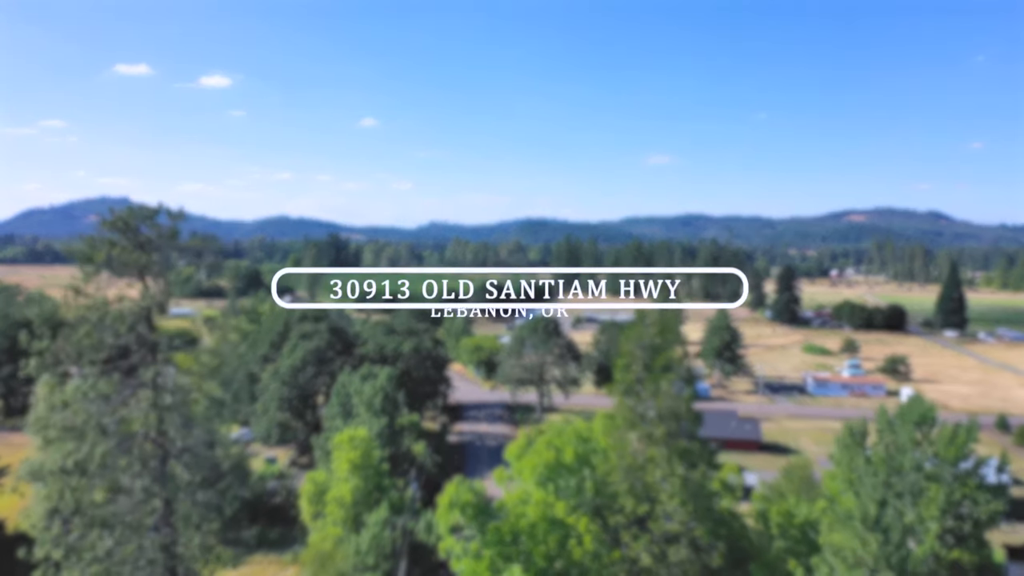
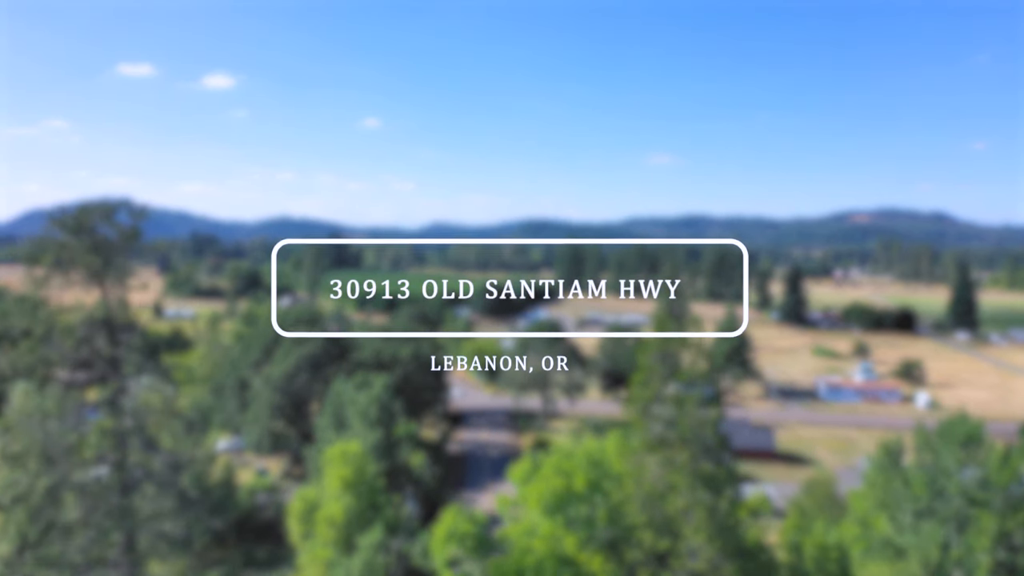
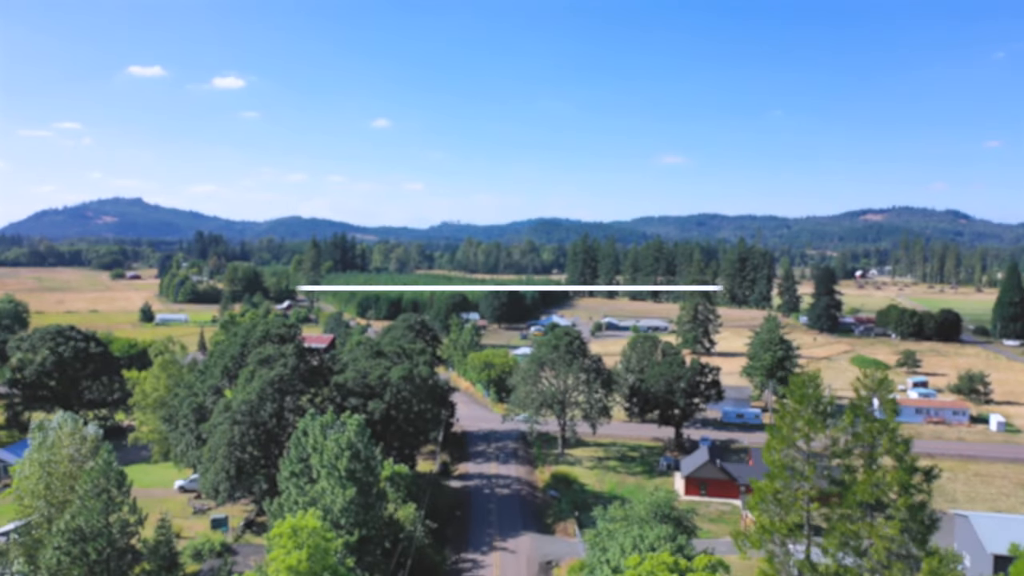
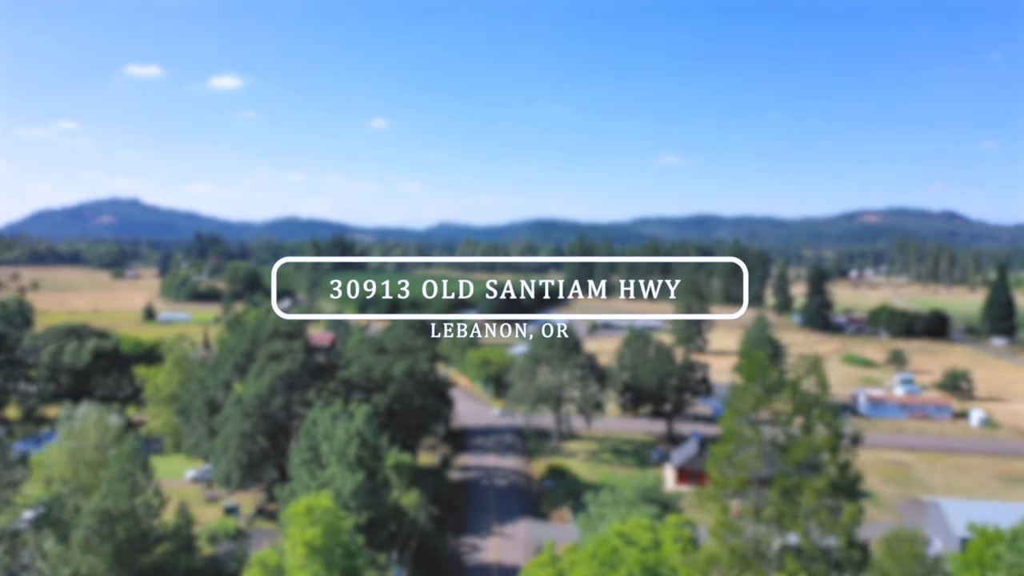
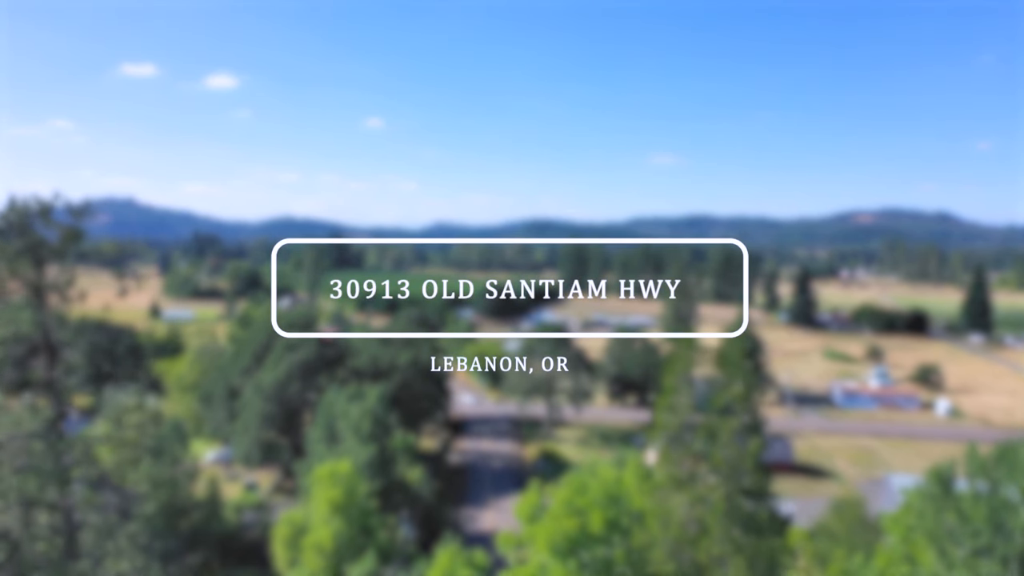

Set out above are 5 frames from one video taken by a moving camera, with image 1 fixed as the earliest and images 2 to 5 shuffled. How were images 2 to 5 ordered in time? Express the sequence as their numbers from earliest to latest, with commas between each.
2, 5, 4, 3
